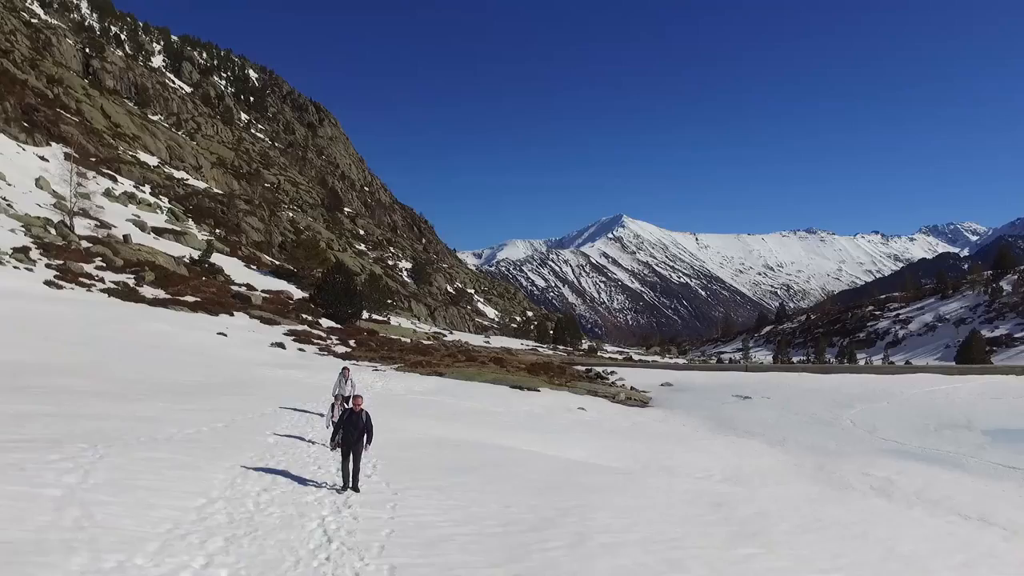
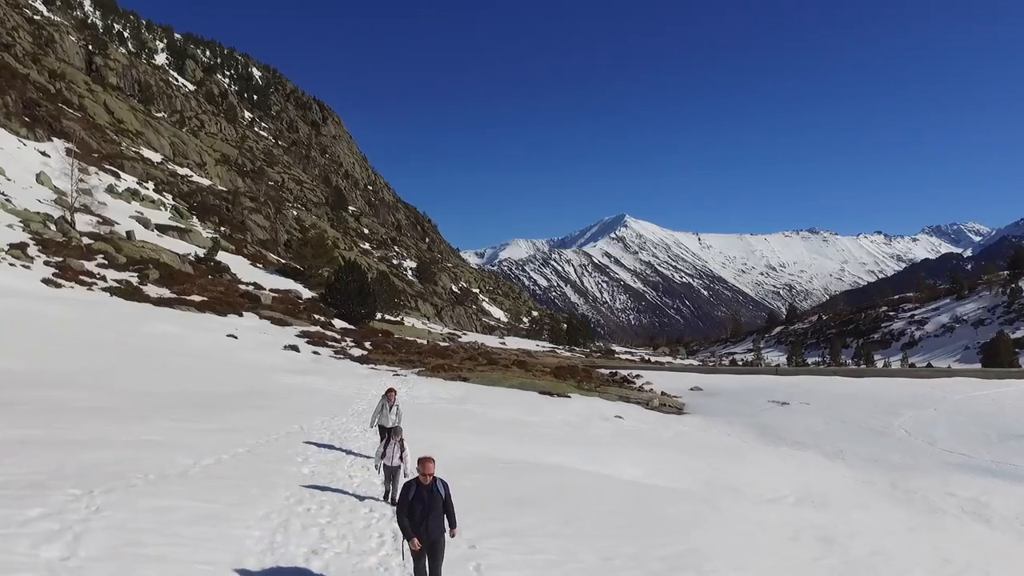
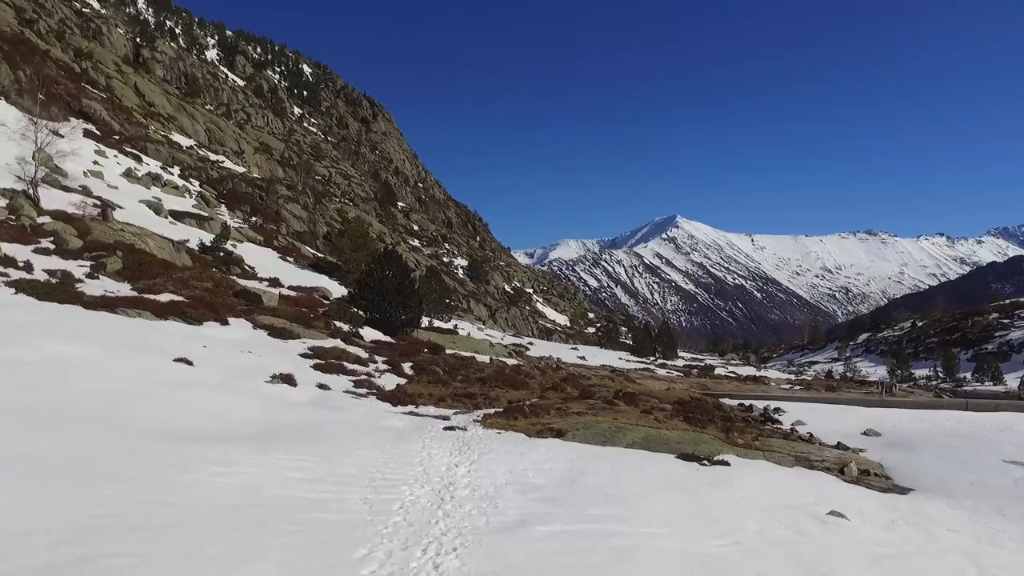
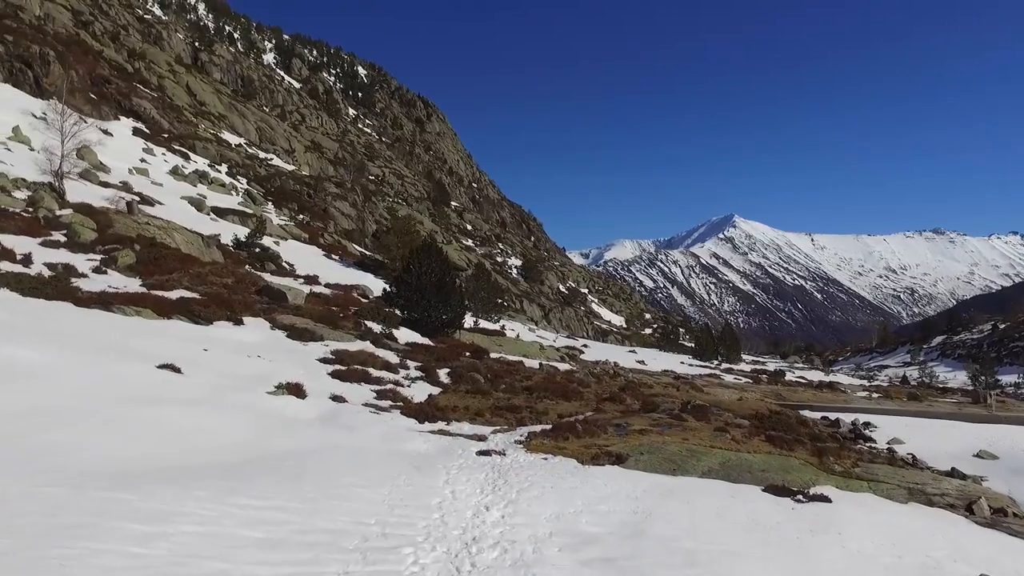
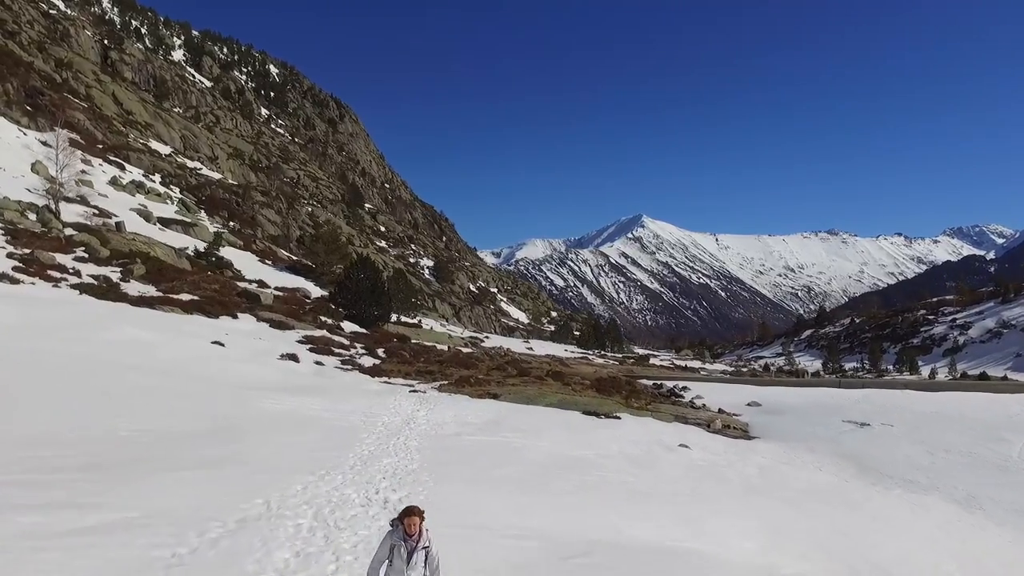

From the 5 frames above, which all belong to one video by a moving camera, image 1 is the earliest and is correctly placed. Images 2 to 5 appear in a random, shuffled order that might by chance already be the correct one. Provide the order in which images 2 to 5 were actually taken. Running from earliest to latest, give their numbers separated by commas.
2, 5, 3, 4
